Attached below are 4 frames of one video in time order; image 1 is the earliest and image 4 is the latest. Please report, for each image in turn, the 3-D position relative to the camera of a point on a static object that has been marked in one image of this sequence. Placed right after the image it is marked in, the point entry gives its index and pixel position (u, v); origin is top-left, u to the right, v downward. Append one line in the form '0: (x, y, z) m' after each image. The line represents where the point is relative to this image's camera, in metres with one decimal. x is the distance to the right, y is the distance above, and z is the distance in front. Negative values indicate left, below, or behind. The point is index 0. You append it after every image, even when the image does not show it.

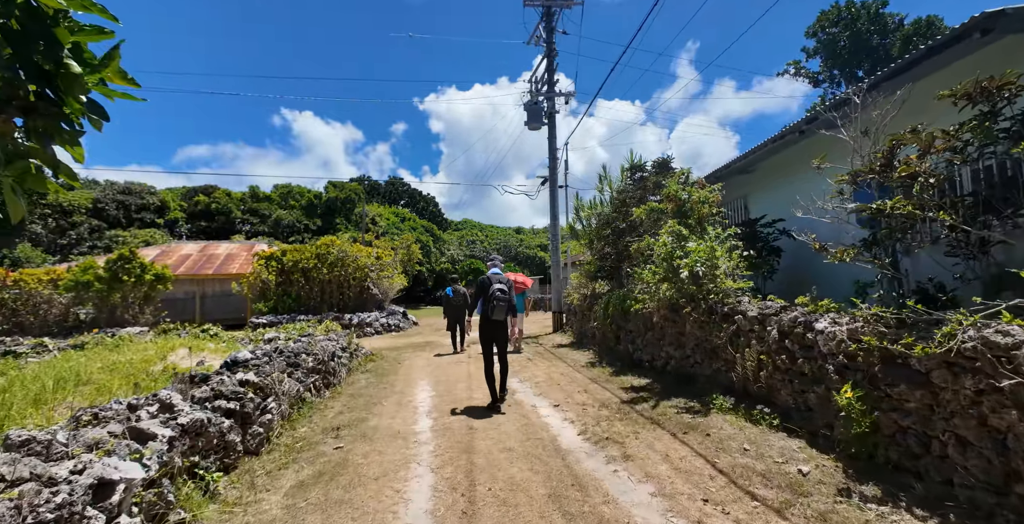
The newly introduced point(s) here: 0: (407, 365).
0: (-2.1, -2.1, +10.1) m
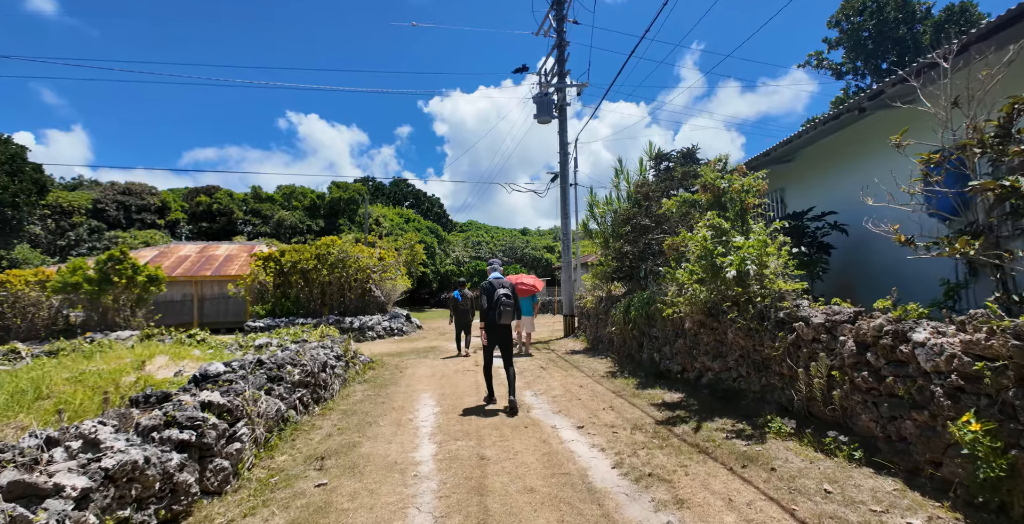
0: (-1.9, -2.0, +9.2) m
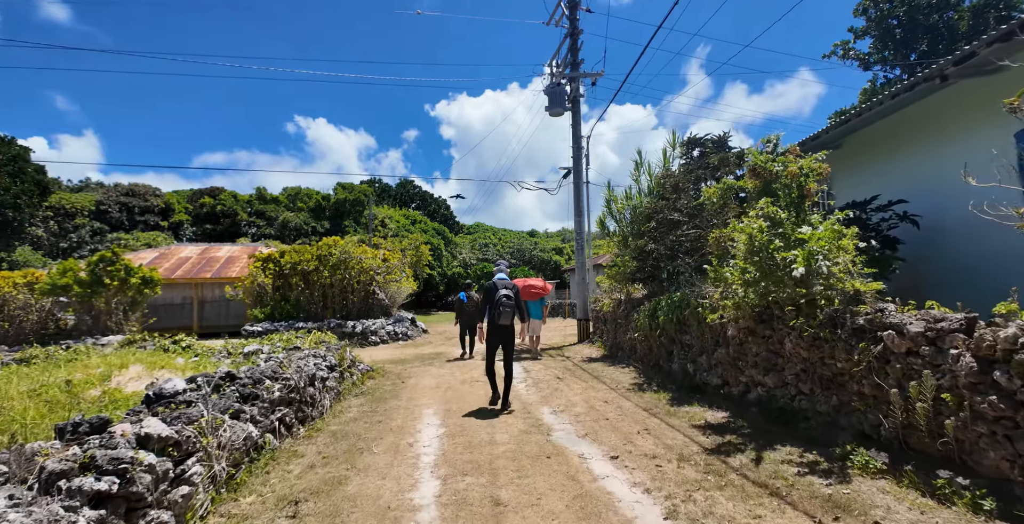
0: (-1.7, -2.0, +8.3) m
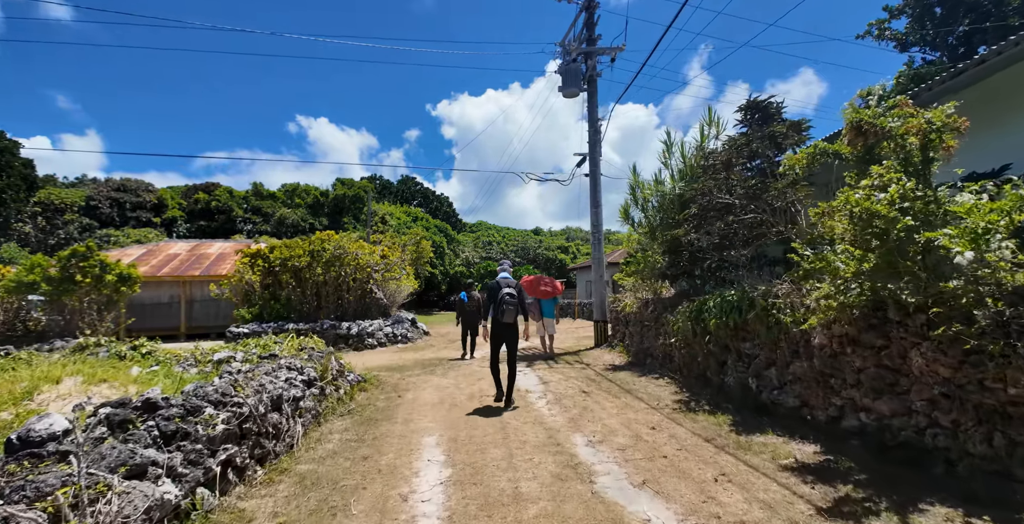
0: (-1.4, -1.9, +7.0) m
